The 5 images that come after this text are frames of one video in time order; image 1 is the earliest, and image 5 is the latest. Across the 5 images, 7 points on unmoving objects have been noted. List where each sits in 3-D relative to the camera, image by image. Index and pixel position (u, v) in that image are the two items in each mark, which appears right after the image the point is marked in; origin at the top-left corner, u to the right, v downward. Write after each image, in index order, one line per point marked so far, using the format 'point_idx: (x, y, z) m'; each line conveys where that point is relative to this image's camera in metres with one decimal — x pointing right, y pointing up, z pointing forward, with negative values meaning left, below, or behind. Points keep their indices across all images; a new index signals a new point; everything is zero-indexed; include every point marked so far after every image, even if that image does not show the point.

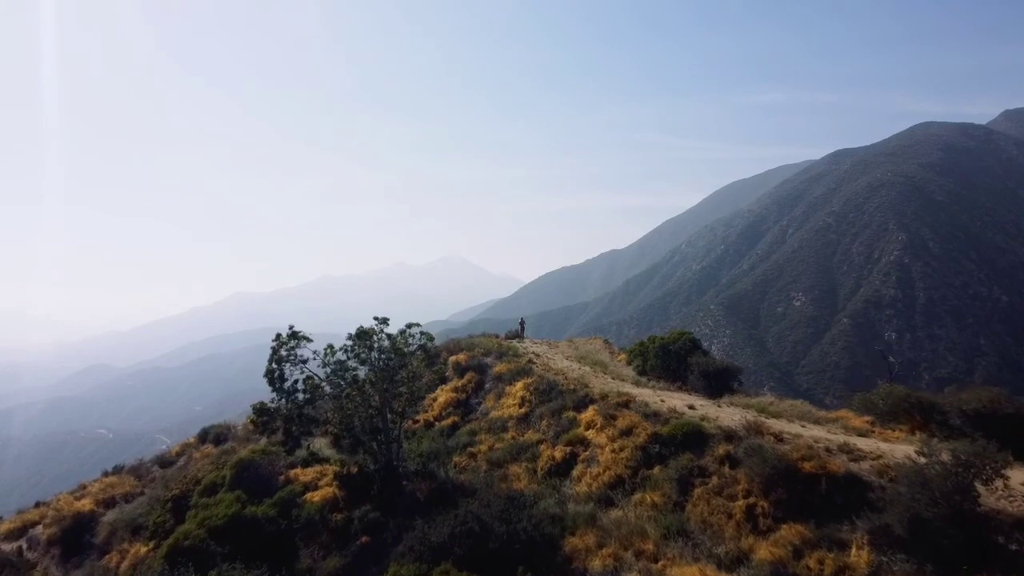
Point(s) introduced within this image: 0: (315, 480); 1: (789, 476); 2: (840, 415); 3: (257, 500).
0: (-6.5, -6.2, +15.3) m
1: (+5.9, -4.1, +10.3) m
2: (+9.4, -3.6, +13.7) m
3: (-7.9, -6.5, +14.4) m
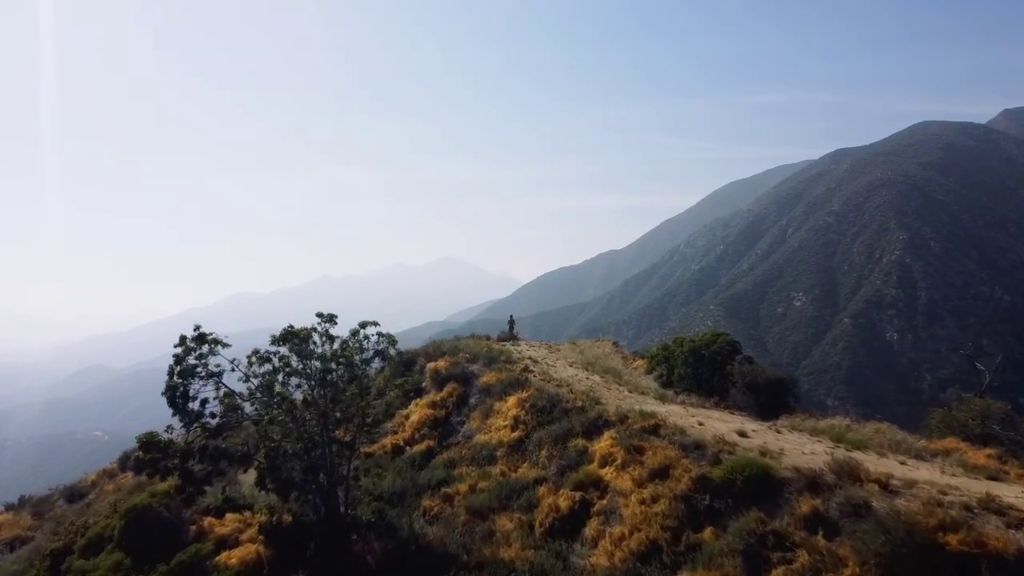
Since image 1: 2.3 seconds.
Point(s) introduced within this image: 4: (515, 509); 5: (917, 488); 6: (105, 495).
0: (-6.7, -5.9, +11.8) m
1: (+5.7, -3.7, +6.8) m
2: (+9.2, -3.3, +10.2) m
3: (-8.1, -6.2, +10.8) m
4: (+0.1, -5.2, +11.3) m
5: (+6.7, -3.3, +8.0) m
6: (-12.6, -6.4, +15.0) m
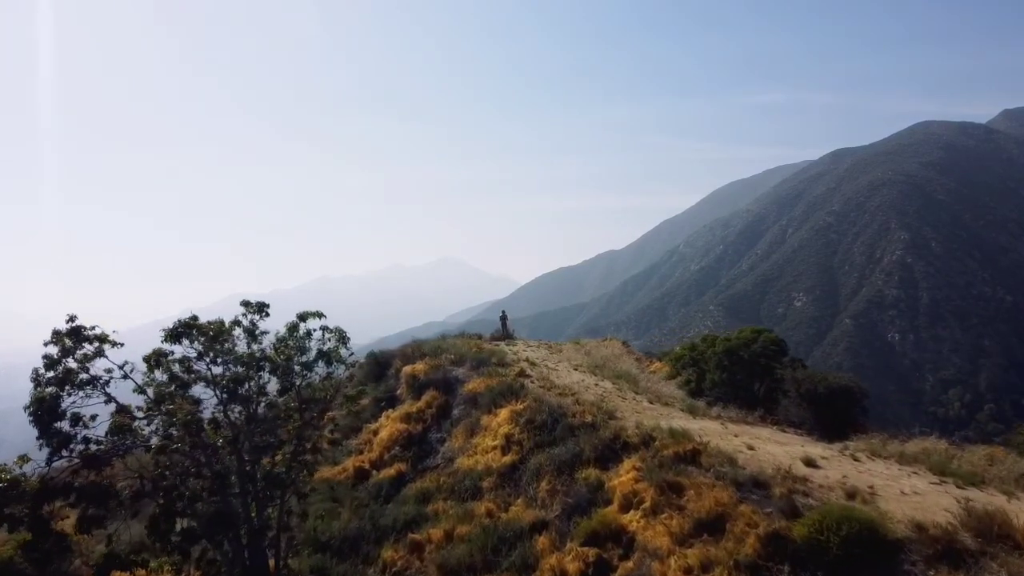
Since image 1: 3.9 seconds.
0: (-6.9, -5.6, +9.2) m
1: (+5.6, -3.4, +4.2) m
2: (+9.0, -3.0, +7.6) m
3: (-8.3, -5.9, +8.2) m
4: (-0.1, -4.9, +8.7) m
5: (+6.6, -3.0, +5.4) m
6: (-12.8, -6.1, +12.3) m
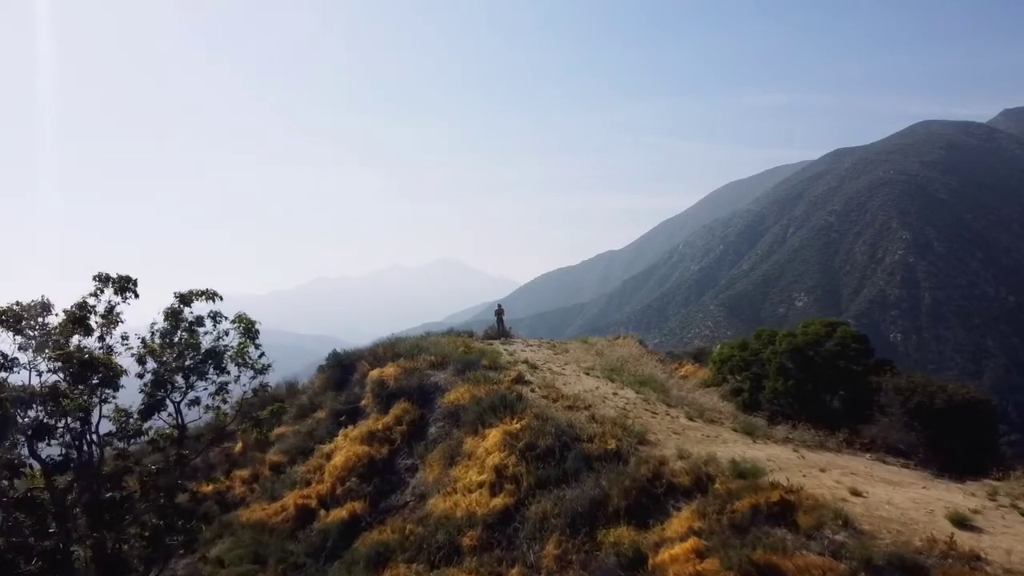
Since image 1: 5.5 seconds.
0: (-7.0, -5.2, +6.5) m
1: (+5.5, -3.0, +1.5) m
2: (+8.9, -2.6, +4.9) m
3: (-8.4, -5.5, +5.5) m
4: (-0.2, -4.5, +6.0) m
5: (+6.5, -2.6, +2.7) m
6: (-12.9, -5.7, +9.6) m
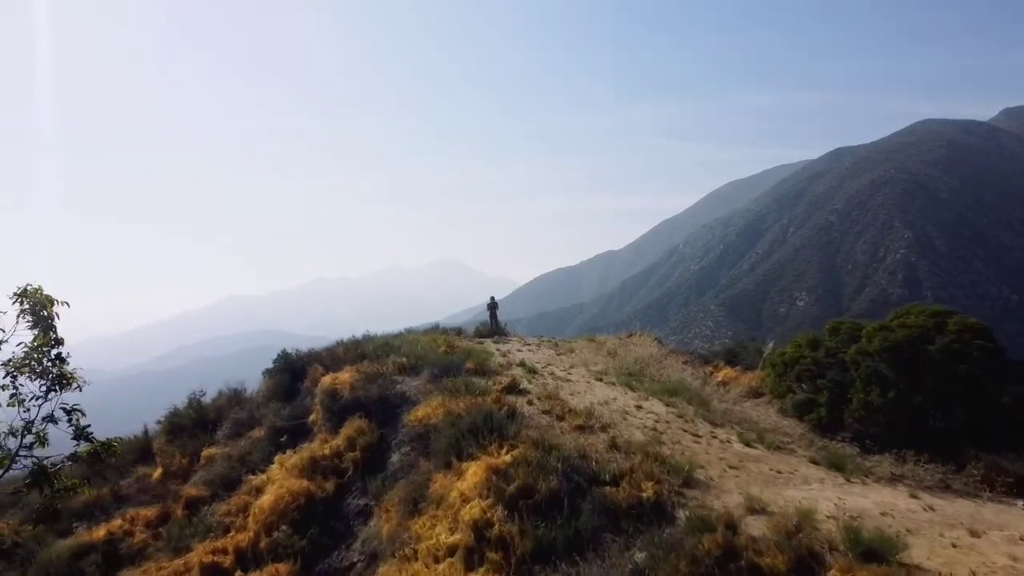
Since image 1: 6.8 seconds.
0: (-7.1, -4.9, +4.2) m
1: (+5.3, -2.7, -0.8) m
2: (+8.8, -2.3, +2.7) m
3: (-8.5, -5.2, +3.2) m
4: (-0.3, -4.2, +3.8) m
5: (+6.3, -2.3, +0.5) m
6: (-13.0, -5.4, +7.4) m
